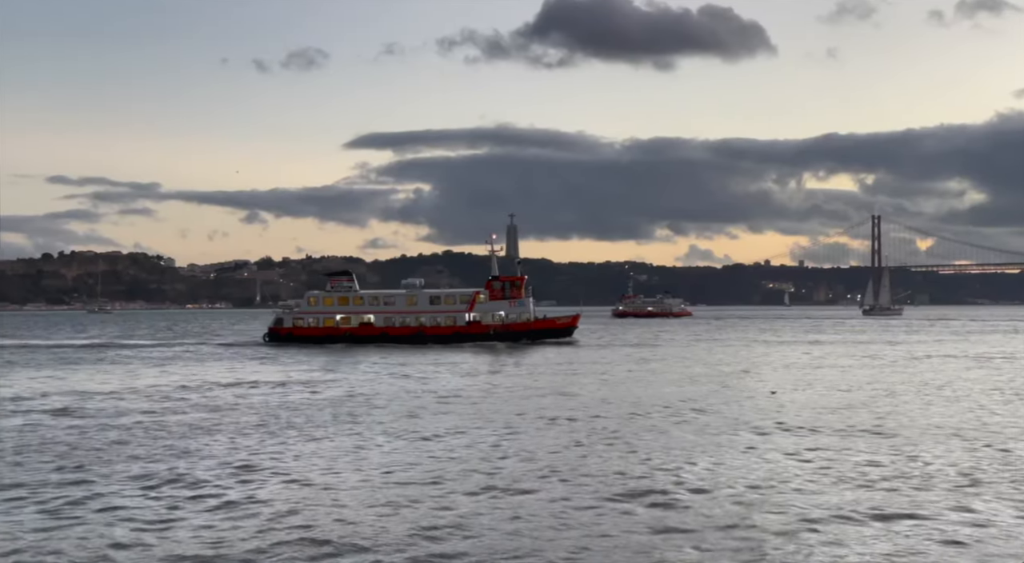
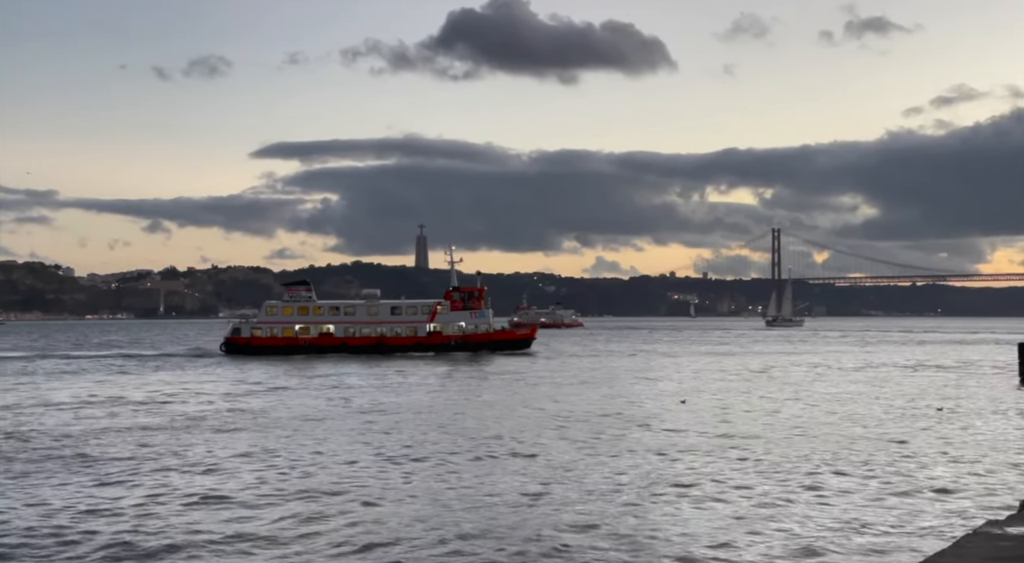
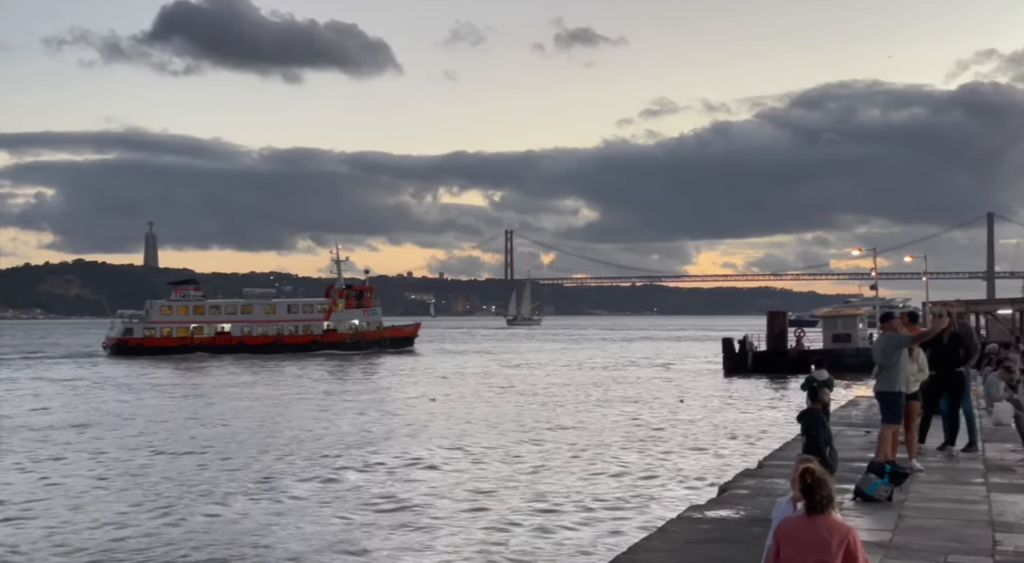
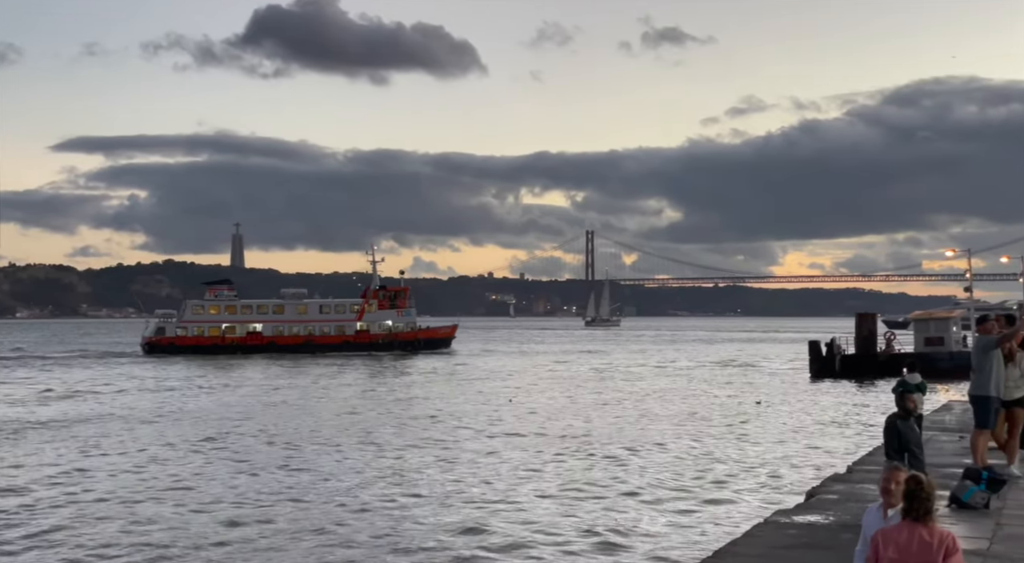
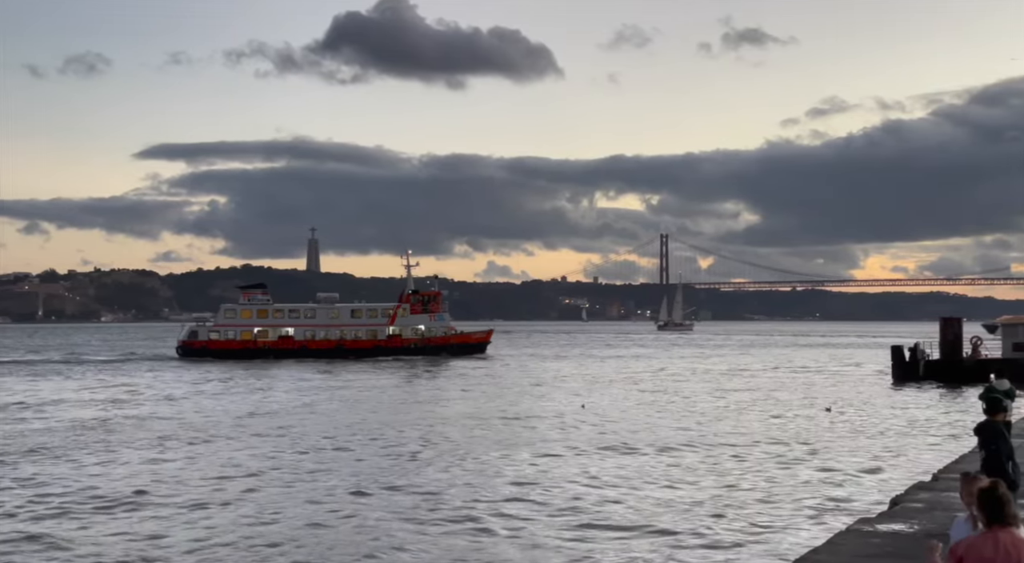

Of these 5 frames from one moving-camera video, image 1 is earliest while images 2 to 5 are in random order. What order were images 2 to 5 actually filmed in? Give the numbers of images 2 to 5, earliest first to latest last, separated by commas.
2, 5, 4, 3
